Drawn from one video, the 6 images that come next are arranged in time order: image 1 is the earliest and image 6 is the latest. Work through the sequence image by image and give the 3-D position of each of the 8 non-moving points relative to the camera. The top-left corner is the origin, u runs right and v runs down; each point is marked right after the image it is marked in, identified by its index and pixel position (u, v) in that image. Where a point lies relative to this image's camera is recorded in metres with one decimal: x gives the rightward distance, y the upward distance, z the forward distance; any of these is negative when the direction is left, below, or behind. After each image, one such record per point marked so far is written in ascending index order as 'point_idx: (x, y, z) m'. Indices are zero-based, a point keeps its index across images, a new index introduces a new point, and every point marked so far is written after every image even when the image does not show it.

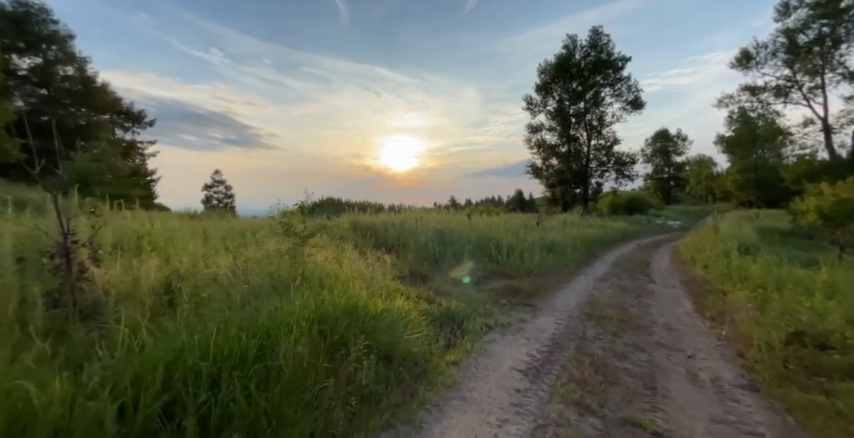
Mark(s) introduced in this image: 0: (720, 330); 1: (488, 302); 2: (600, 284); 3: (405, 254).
0: (+4.4, -1.7, +5.3) m
1: (+1.1, -1.5, +6.6) m
2: (+4.5, -1.7, +9.2) m
3: (-0.6, -1.1, +10.4) m
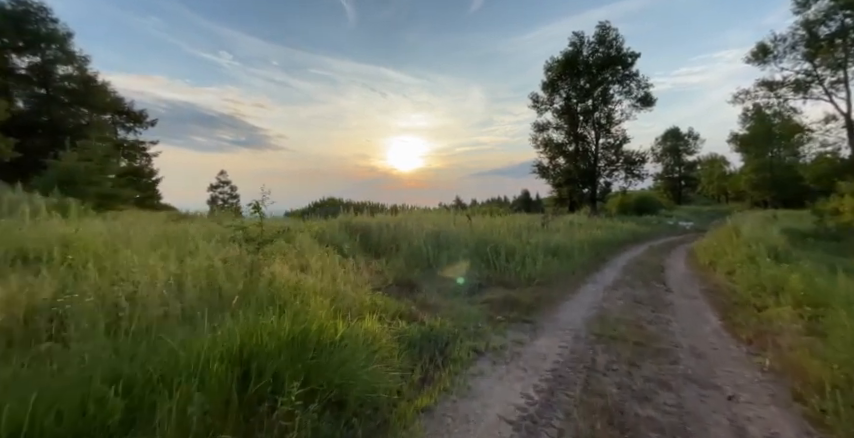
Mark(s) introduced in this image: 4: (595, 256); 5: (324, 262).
0: (+4.1, -1.7, +4.3) m
1: (+0.9, -1.6, +5.7) m
2: (+4.3, -1.8, +8.2) m
3: (-0.8, -1.1, +9.5) m
4: (+7.1, -1.6, +14.8) m
5: (-2.0, -0.8, +6.9) m
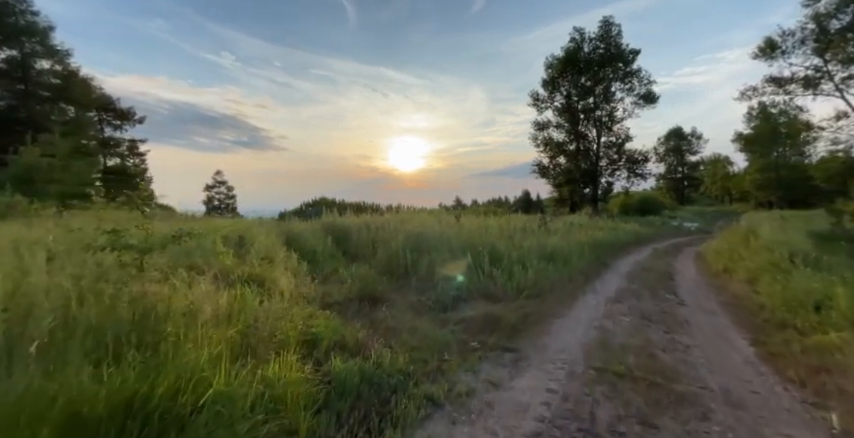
0: (+3.6, -1.7, +3.1) m
1: (+0.3, -1.6, +4.5) m
2: (+3.7, -1.8, +7.0) m
3: (-1.4, -1.2, +8.3) m
4: (+6.5, -1.6, +13.6) m
5: (-2.6, -0.8, +5.7) m
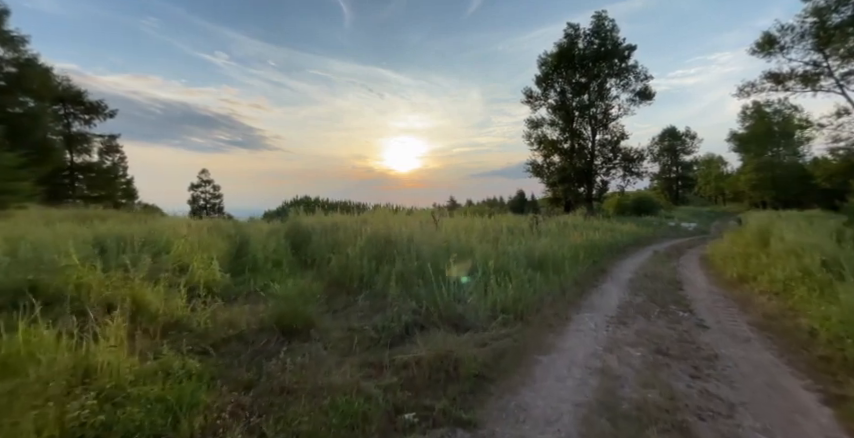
0: (+2.8, -1.7, +1.5) m
1: (-0.5, -1.6, +2.8) m
2: (+2.9, -1.8, +5.4) m
3: (-2.2, -1.2, +6.6) m
4: (+5.7, -1.6, +12.0) m
5: (-3.4, -0.8, +4.0) m
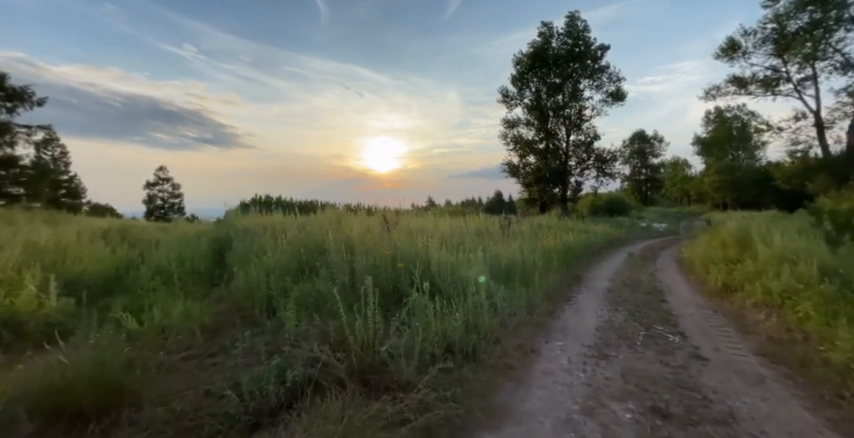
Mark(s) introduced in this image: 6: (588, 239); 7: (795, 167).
0: (+2.1, -1.8, +0.1) m
1: (-1.3, -1.7, +1.2) m
2: (+1.9, -1.8, +4.0) m
3: (-3.2, -1.2, +4.9) m
4: (+4.3, -1.7, +10.8) m
5: (-4.2, -0.9, +2.2) m
6: (+8.4, -1.1, +18.3) m
7: (+20.8, +2.9, +18.8) m
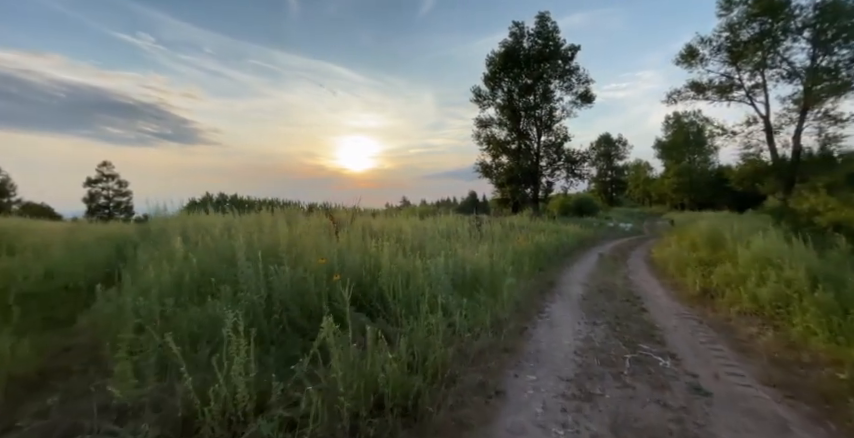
0: (+1.7, -1.8, -1.0) m
1: (-1.7, -1.7, -0.2) m
2: (+1.3, -1.8, +2.8) m
3: (-3.9, -1.2, +3.4) m
4: (+3.1, -1.7, +9.8) m
5: (-4.7, -0.9, +0.6) m
6: (+6.6, -1.1, +17.6) m
7: (+18.9, +2.9, +19.1) m
